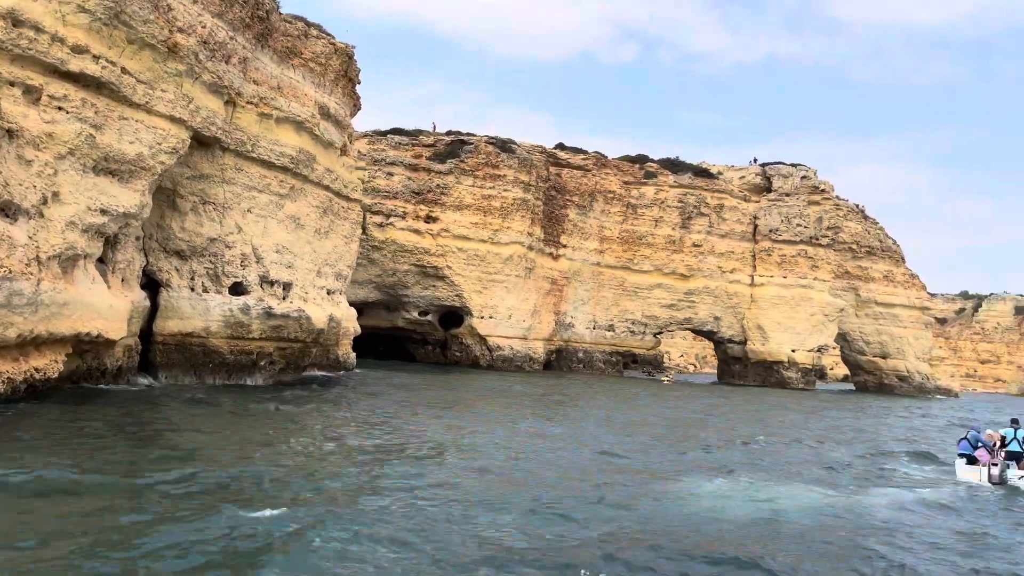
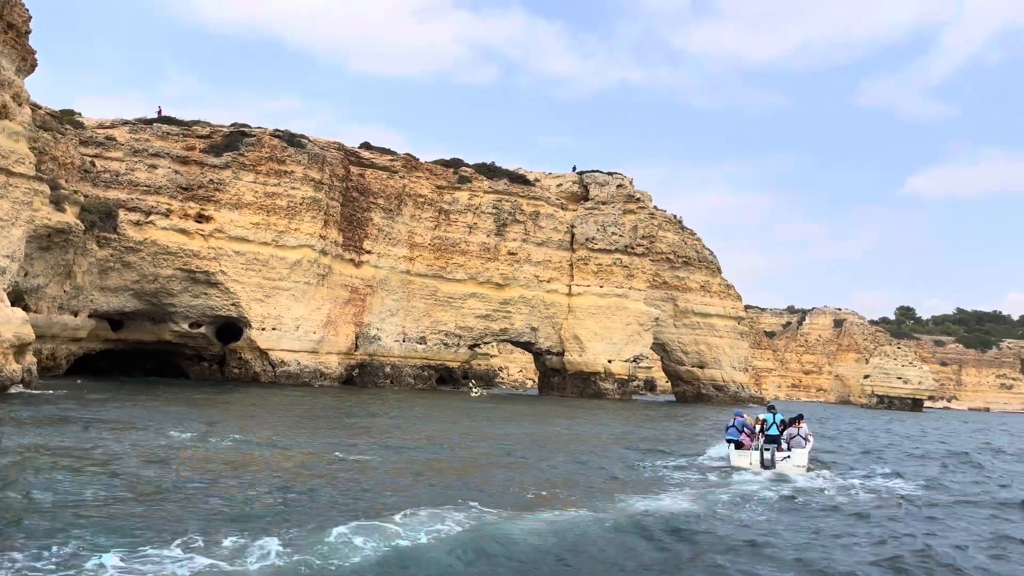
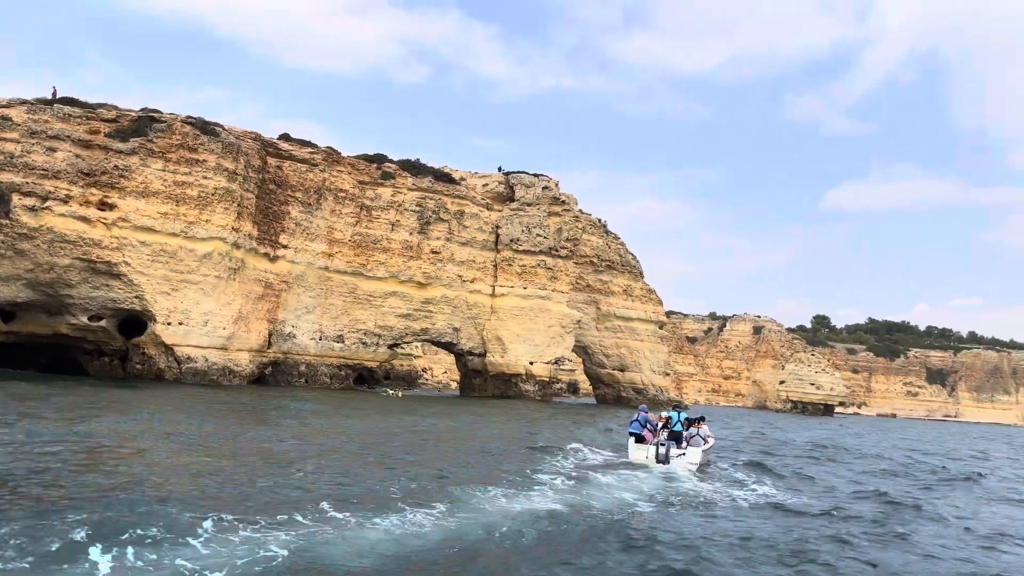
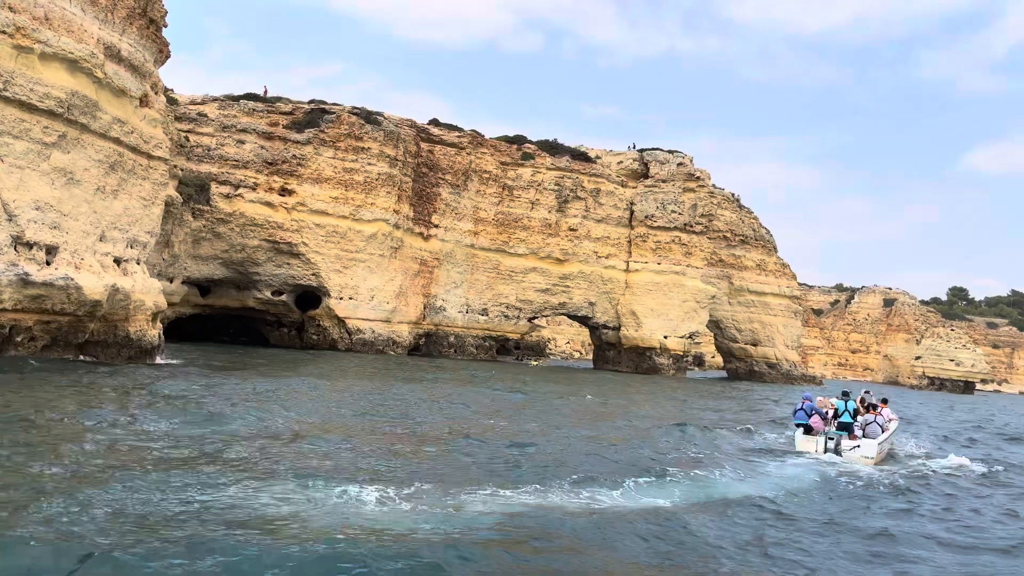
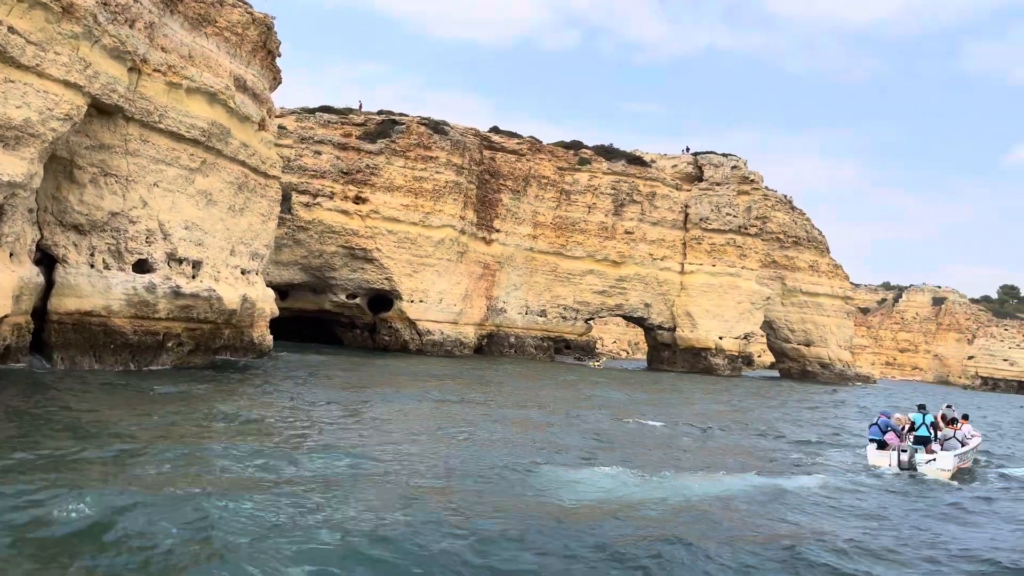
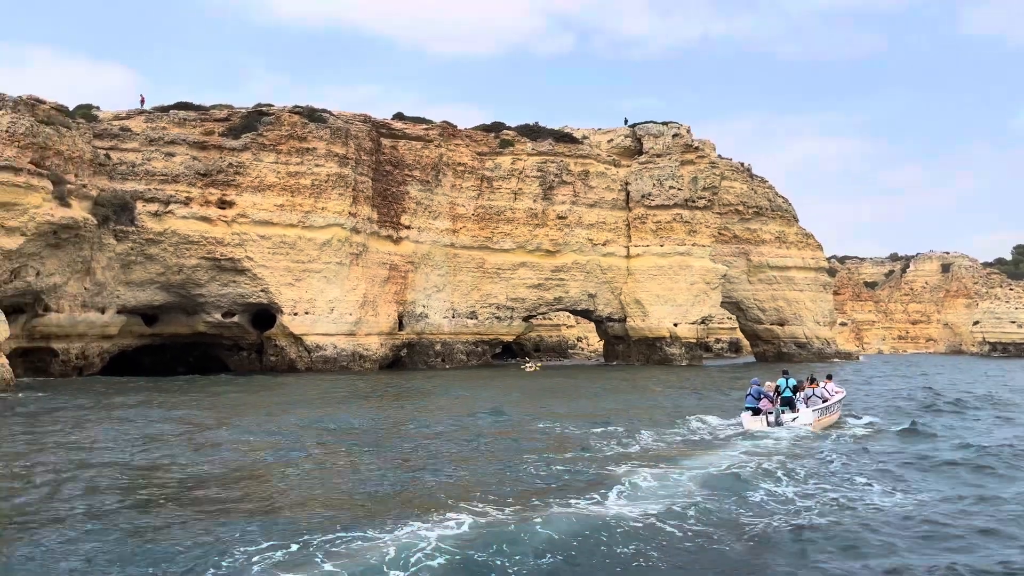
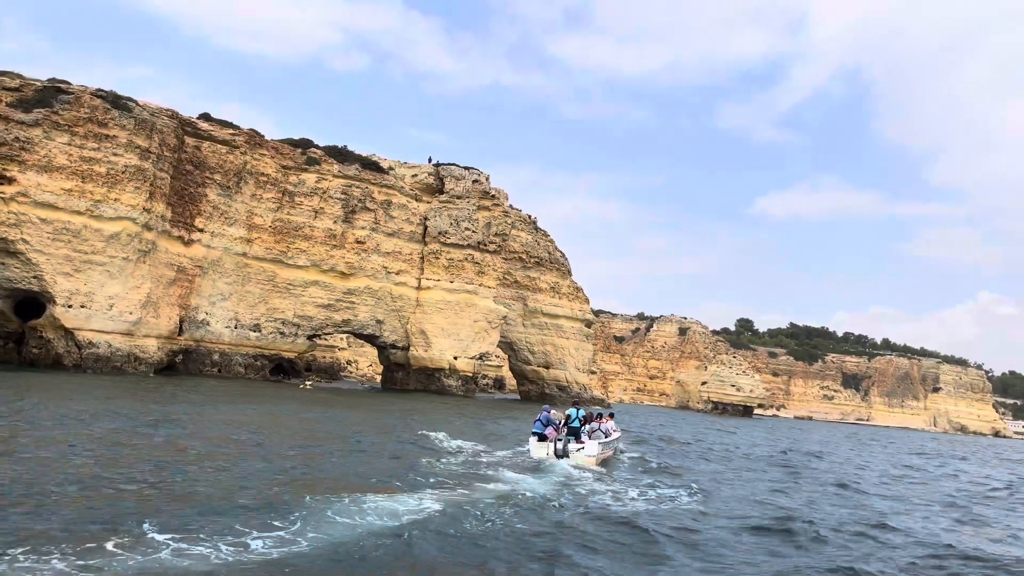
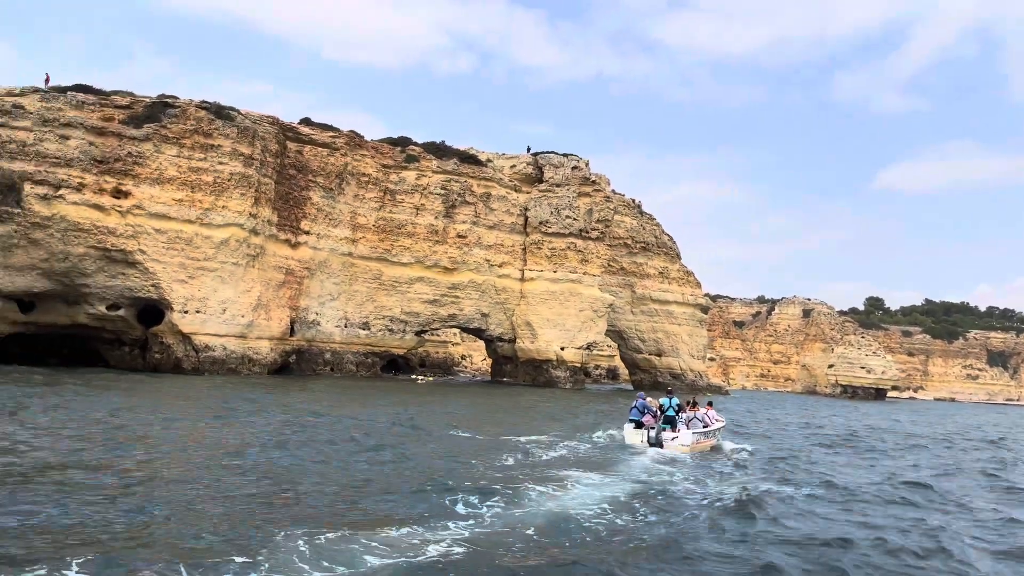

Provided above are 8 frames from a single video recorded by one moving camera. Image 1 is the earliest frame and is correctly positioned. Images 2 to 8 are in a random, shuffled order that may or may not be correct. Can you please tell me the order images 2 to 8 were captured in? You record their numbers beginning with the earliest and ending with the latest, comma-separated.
5, 4, 2, 3, 7, 8, 6
